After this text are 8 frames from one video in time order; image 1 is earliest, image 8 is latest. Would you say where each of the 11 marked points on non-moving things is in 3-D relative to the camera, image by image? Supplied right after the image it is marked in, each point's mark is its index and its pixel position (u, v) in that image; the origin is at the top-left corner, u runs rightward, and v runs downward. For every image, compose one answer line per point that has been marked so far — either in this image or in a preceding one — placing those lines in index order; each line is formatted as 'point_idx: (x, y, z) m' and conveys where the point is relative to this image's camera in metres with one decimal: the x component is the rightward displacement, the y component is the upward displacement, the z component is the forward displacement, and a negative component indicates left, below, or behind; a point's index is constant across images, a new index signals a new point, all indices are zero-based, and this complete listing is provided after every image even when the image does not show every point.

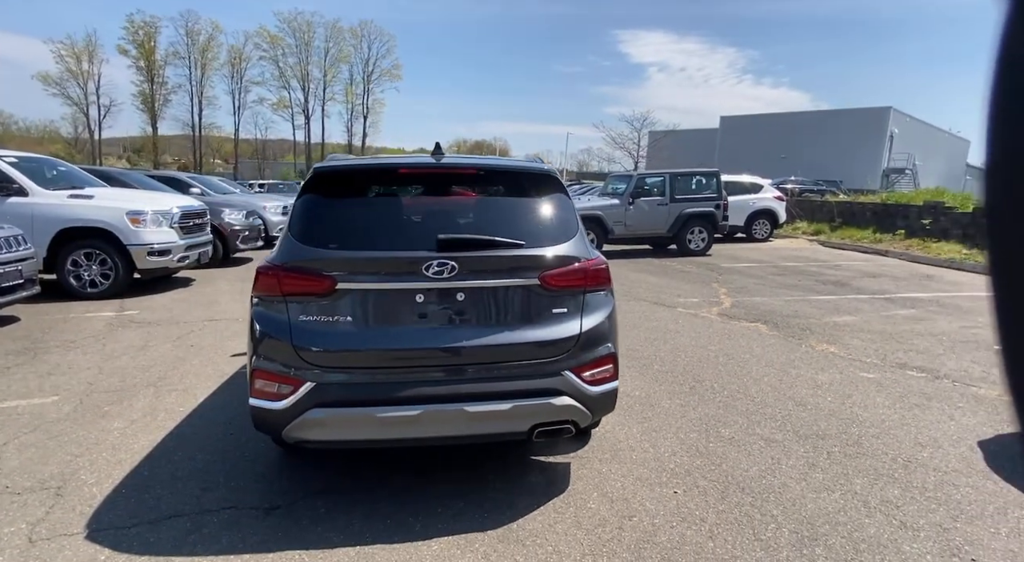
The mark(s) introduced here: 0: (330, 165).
0: (-0.9, +0.6, +3.0) m
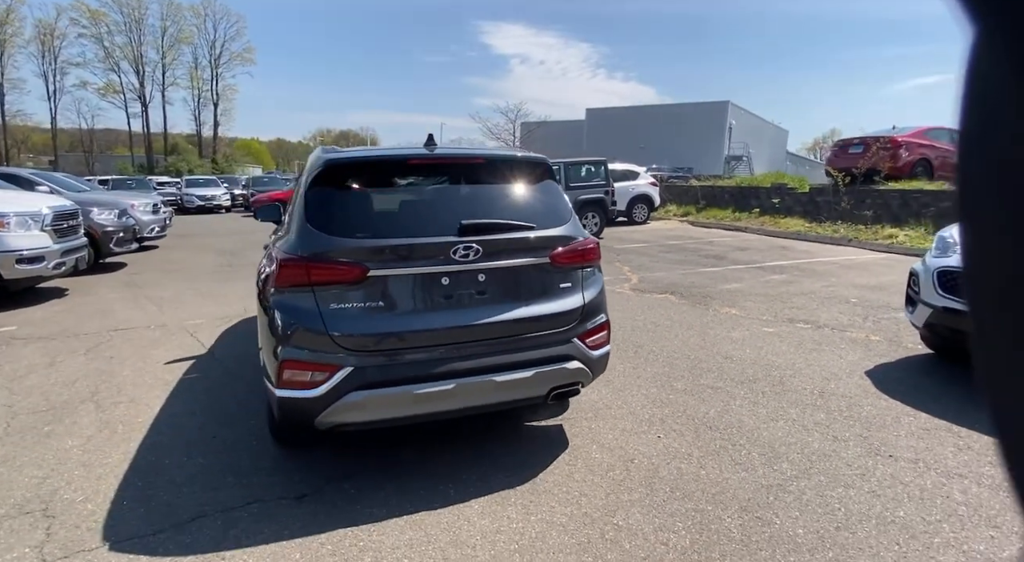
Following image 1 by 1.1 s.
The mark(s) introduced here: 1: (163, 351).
0: (-0.9, +0.7, +3.1) m
1: (-3.5, -0.7, +5.6) m
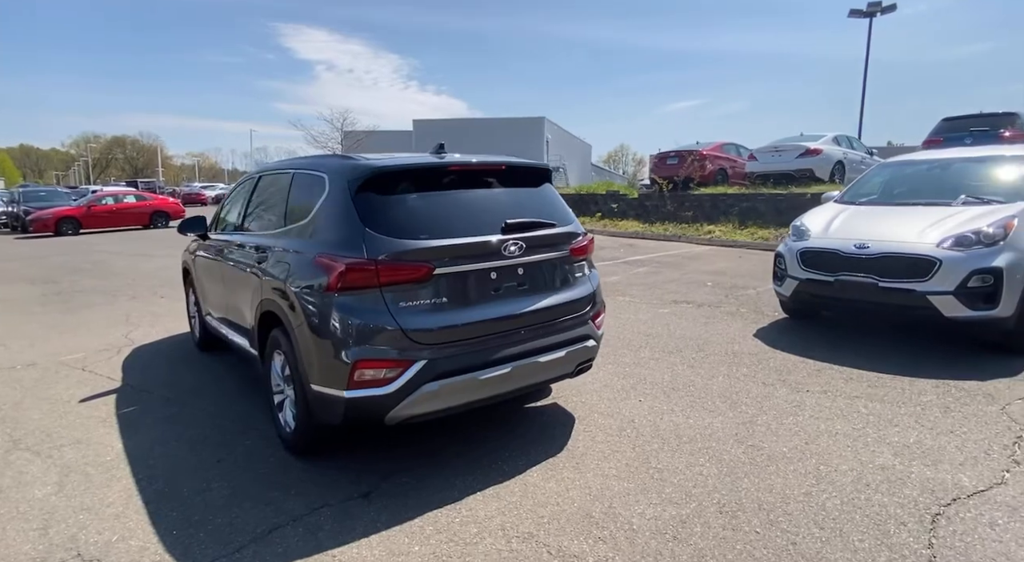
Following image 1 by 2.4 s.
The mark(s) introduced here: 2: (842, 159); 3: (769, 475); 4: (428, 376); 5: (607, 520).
0: (-0.7, +0.7, +3.2) m
1: (-3.9, -0.9, +4.9) m
2: (+9.9, +3.7, +16.9) m
3: (+1.5, -1.1, +3.2) m
4: (-0.5, -0.5, +3.0) m
5: (+0.5, -1.2, +2.8) m
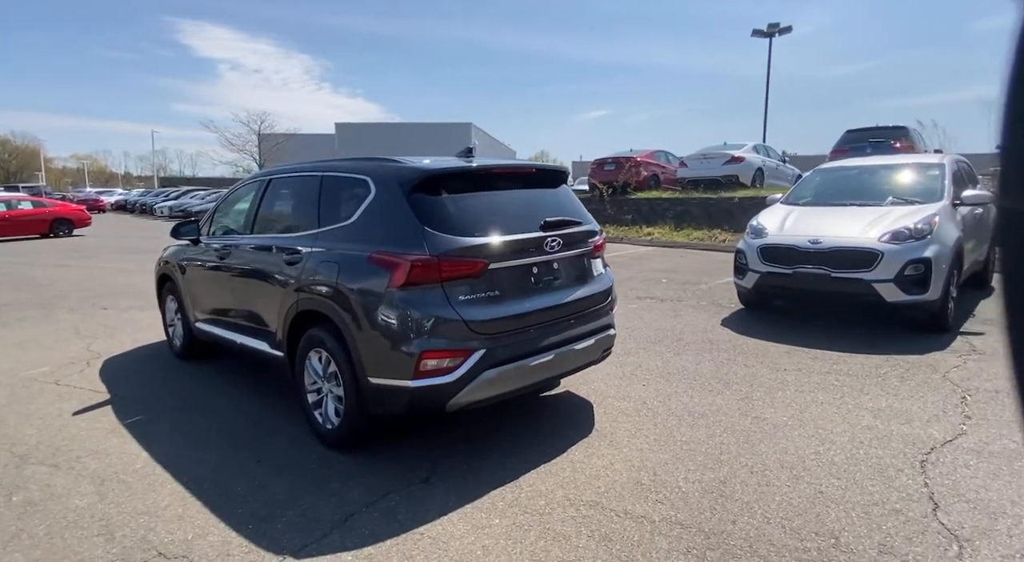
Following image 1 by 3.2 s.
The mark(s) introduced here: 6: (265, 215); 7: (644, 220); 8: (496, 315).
0: (-0.5, +0.7, +3.4) m
1: (-3.8, -1.0, +4.6) m
2: (+8.2, +3.8, +18.4) m
3: (+1.7, -1.0, +3.6) m
4: (-0.2, -0.5, +3.2) m
5: (+0.8, -1.1, +3.1) m
6: (-2.0, +0.5, +4.5) m
7: (+4.2, +1.9, +17.7) m
8: (-0.1, -0.2, +3.2) m
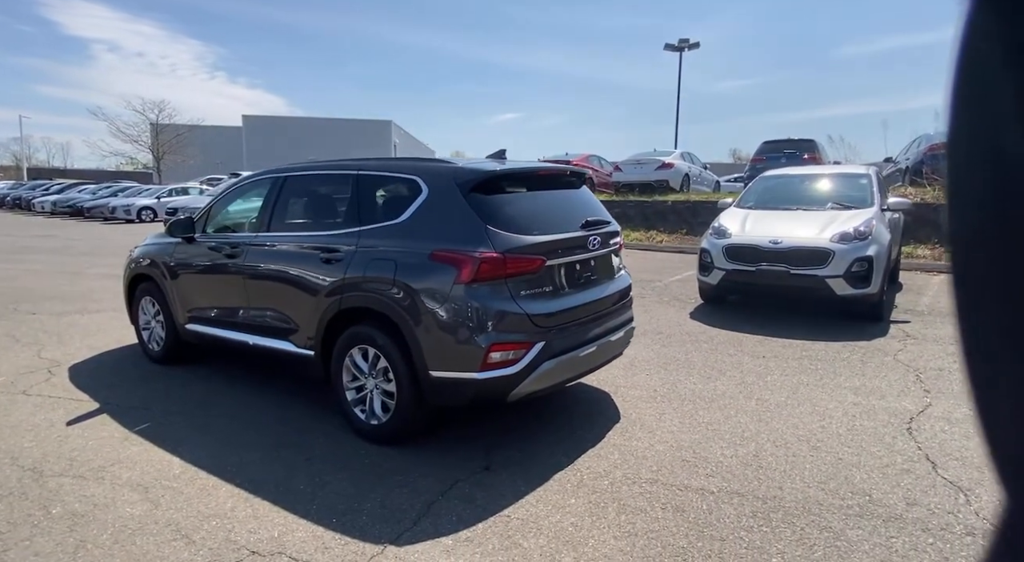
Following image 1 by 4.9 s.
0: (-0.2, +0.7, +3.5) m
1: (-3.6, -1.0, +4.2) m
2: (+6.2, +3.8, +19.6) m
3: (+2.0, -1.0, +4.1) m
4: (+0.2, -0.4, +3.3) m
5: (+1.2, -1.1, +3.4) m
6: (-1.8, +0.5, +4.4) m
7: (+2.3, +1.9, +18.4) m
8: (+0.2, -0.2, +3.4) m
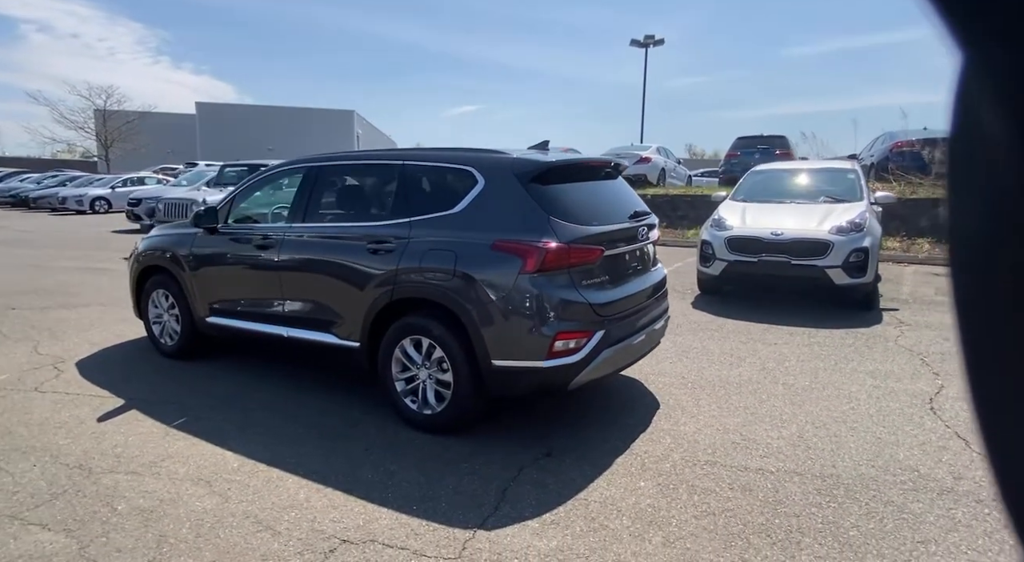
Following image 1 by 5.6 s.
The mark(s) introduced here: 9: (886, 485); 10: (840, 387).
0: (+0.2, +0.8, +3.6) m
1: (-3.3, -0.9, +4.0) m
2: (+5.4, +4.1, +20.0) m
3: (+2.3, -0.9, +4.2) m
4: (+0.5, -0.4, +3.4) m
5: (+1.5, -1.0, +3.6) m
6: (-1.5, +0.6, +4.3) m
7: (+1.7, +2.2, +18.5) m
8: (+0.6, -0.1, +3.5) m
9: (+2.0, -1.1, +3.0) m
10: (+2.6, -0.9, +4.5) m
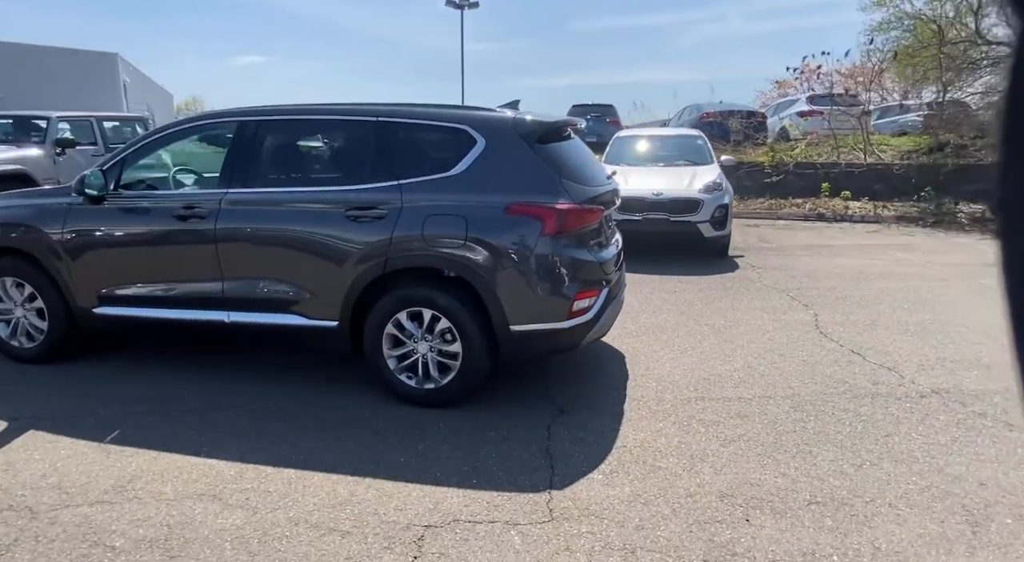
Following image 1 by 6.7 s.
0: (+0.1, +1.0, +3.5) m
1: (-3.2, -0.9, +3.0) m
2: (-0.2, +5.5, +20.5) m
3: (+2.0, -0.5, +4.9) m
4: (+0.6, -0.1, +3.6) m
5: (+1.5, -0.7, +4.1) m
6: (-1.7, +0.8, +3.7) m
7: (-3.2, +3.3, +18.0) m
8: (+0.6, +0.2, +3.6) m
9: (+2.1, -0.8, +3.7) m
10: (+2.2, -0.4, +5.3) m
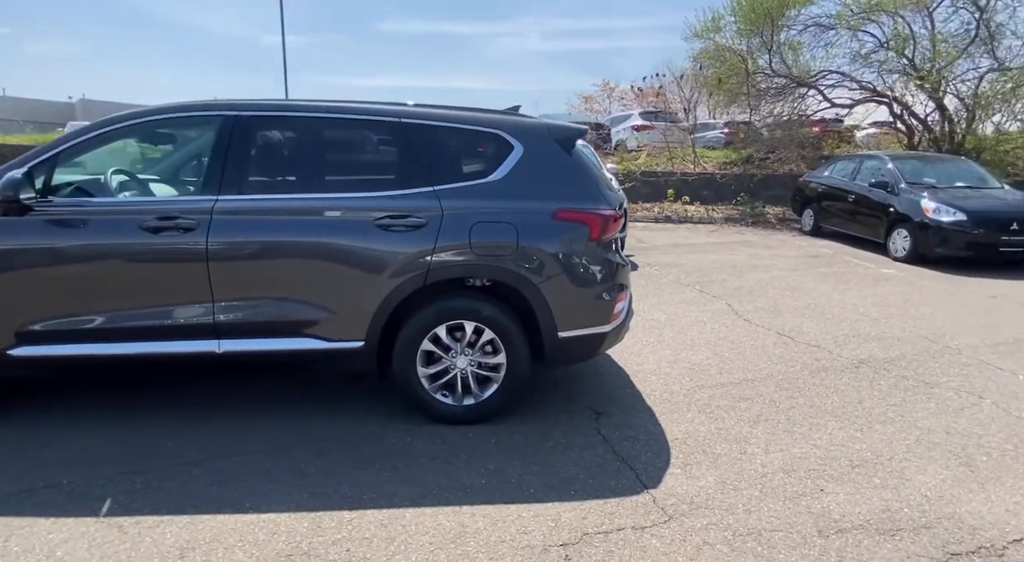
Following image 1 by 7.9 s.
0: (+0.3, +1.0, +3.5) m
1: (-2.7, -1.1, +2.0) m
2: (-5.3, +5.3, +19.7) m
3: (+1.7, -0.5, +5.4) m
4: (+0.7, -0.1, +3.7) m
5: (+1.5, -0.7, +4.4) m
6: (-1.5, +0.7, +3.2) m
7: (-7.3, +2.9, +16.4) m
8: (+0.7, +0.1, +3.8) m
9: (+2.2, -0.7, +4.3) m
10: (+1.8, -0.4, +5.8) m
